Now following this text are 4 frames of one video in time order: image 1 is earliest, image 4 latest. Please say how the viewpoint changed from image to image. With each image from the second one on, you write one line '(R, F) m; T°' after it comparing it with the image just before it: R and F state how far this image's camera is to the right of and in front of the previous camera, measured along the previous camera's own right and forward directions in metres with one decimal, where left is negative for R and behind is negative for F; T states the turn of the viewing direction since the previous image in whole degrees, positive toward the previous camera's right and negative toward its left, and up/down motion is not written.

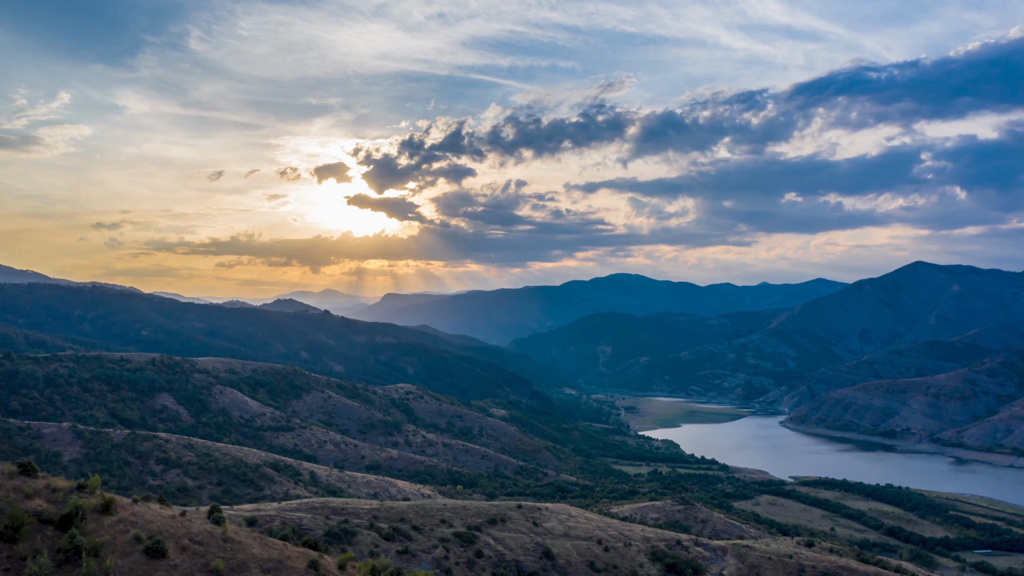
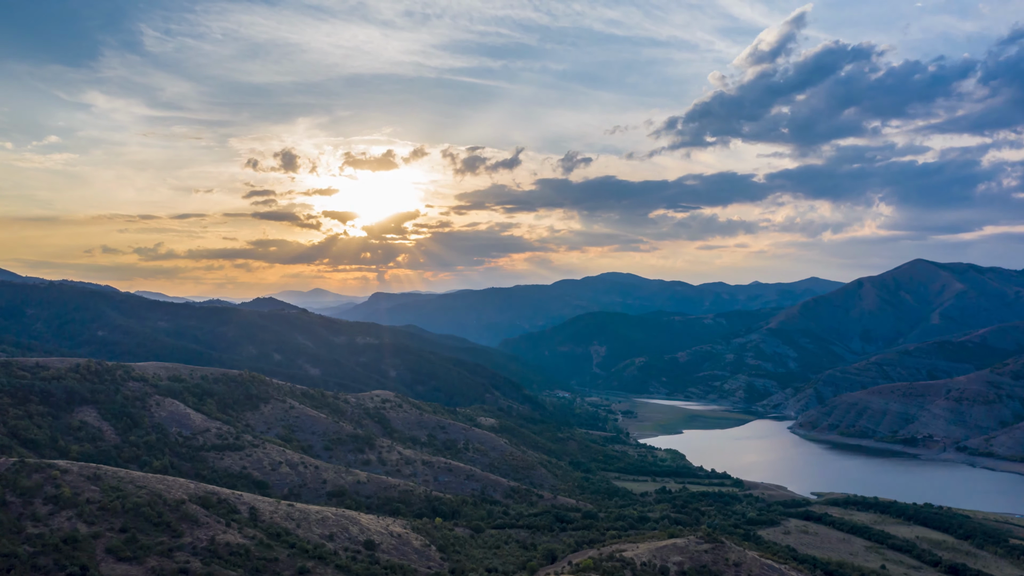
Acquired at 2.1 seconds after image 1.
(+0.1, +9.3) m; +1°
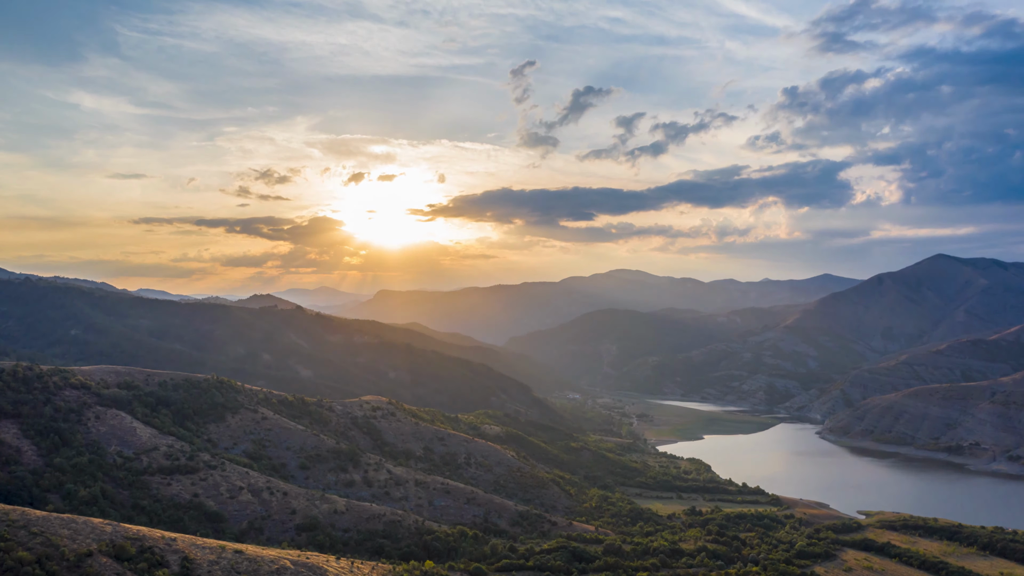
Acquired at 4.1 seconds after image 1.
(-0.1, +8.9) m; -1°
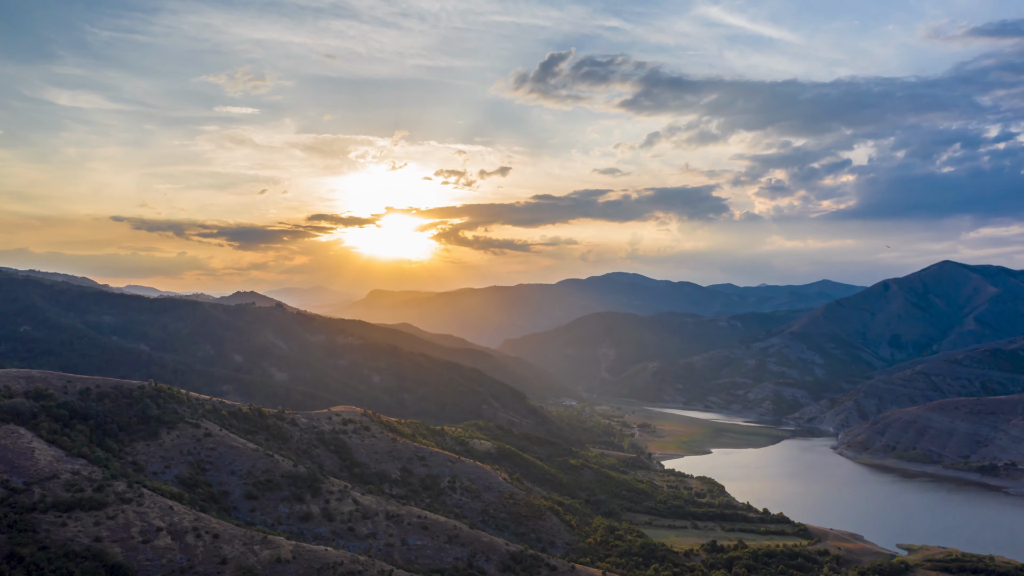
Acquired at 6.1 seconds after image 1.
(+0.1, +8.7) m; 0°
